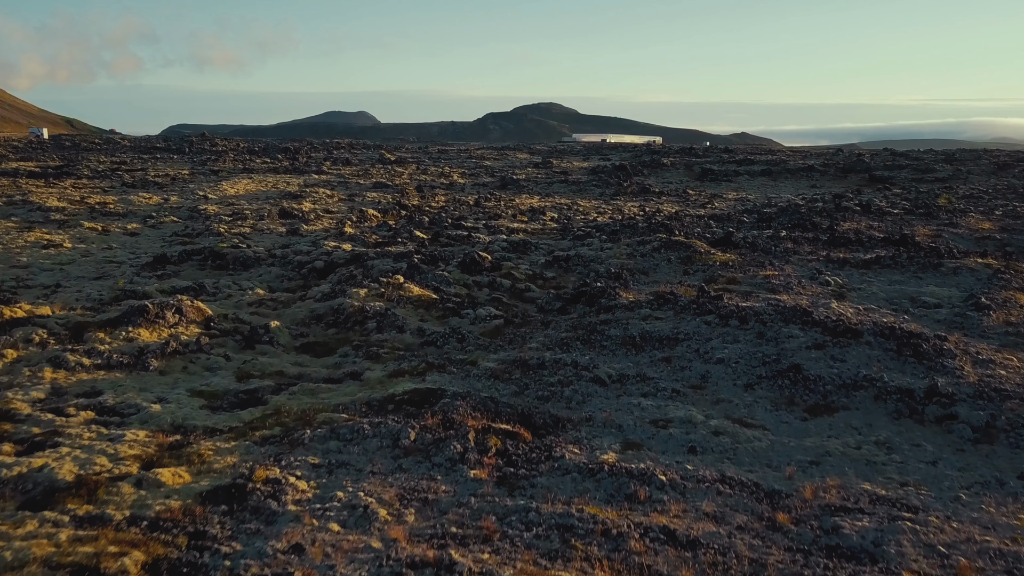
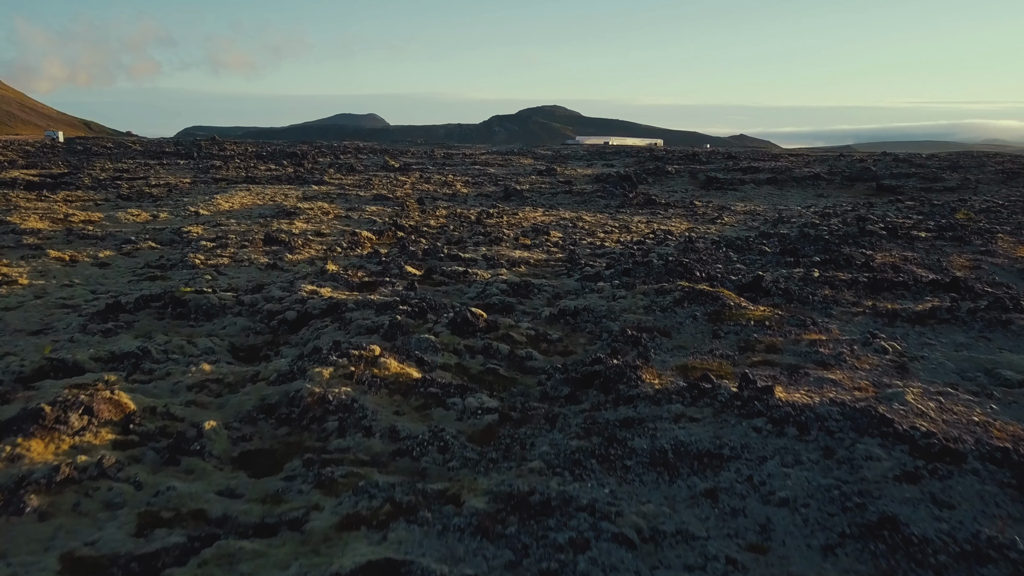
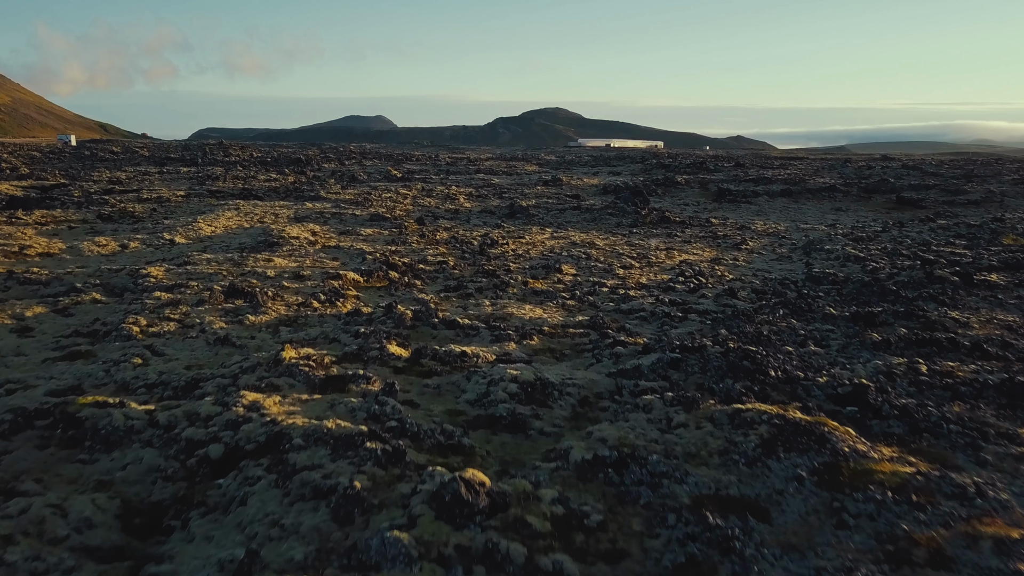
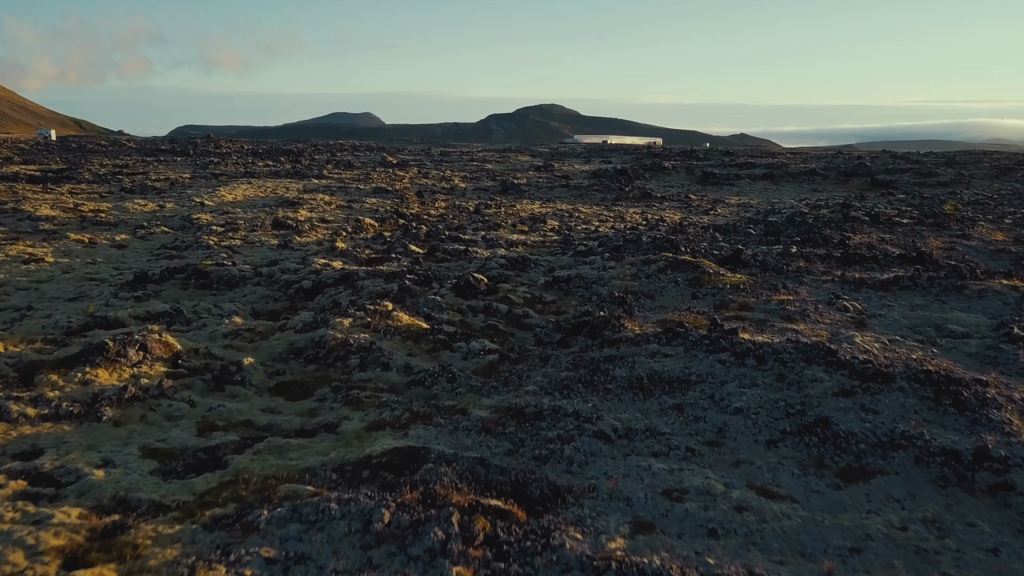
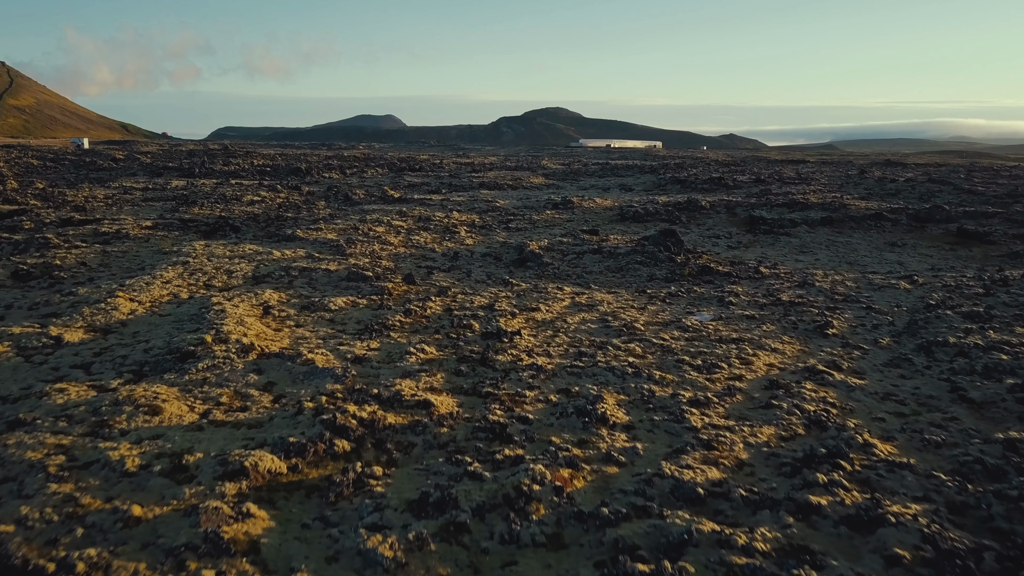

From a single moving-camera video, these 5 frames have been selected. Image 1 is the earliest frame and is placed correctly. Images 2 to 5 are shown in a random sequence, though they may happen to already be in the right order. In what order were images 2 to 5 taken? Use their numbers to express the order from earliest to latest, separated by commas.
4, 2, 3, 5
